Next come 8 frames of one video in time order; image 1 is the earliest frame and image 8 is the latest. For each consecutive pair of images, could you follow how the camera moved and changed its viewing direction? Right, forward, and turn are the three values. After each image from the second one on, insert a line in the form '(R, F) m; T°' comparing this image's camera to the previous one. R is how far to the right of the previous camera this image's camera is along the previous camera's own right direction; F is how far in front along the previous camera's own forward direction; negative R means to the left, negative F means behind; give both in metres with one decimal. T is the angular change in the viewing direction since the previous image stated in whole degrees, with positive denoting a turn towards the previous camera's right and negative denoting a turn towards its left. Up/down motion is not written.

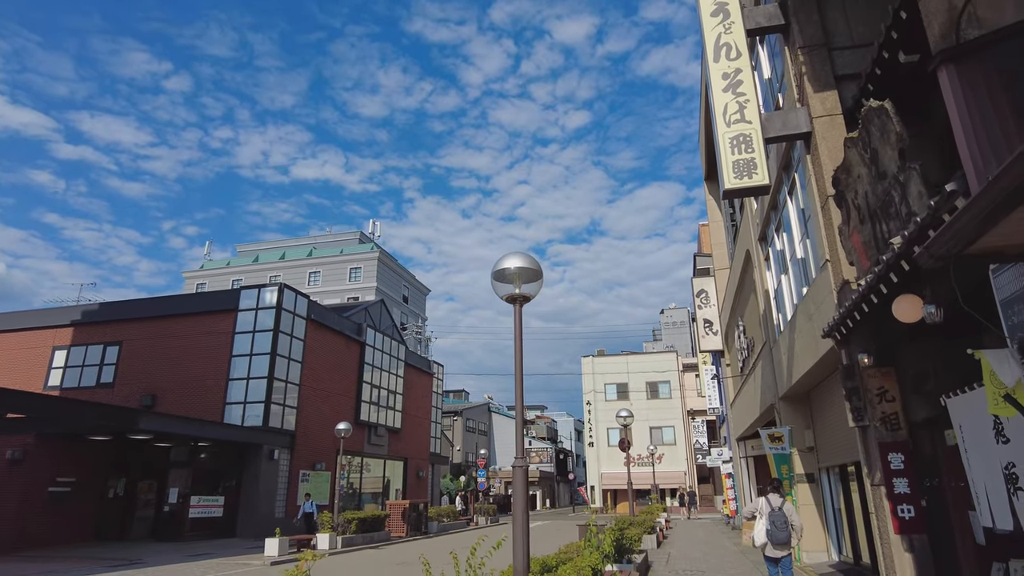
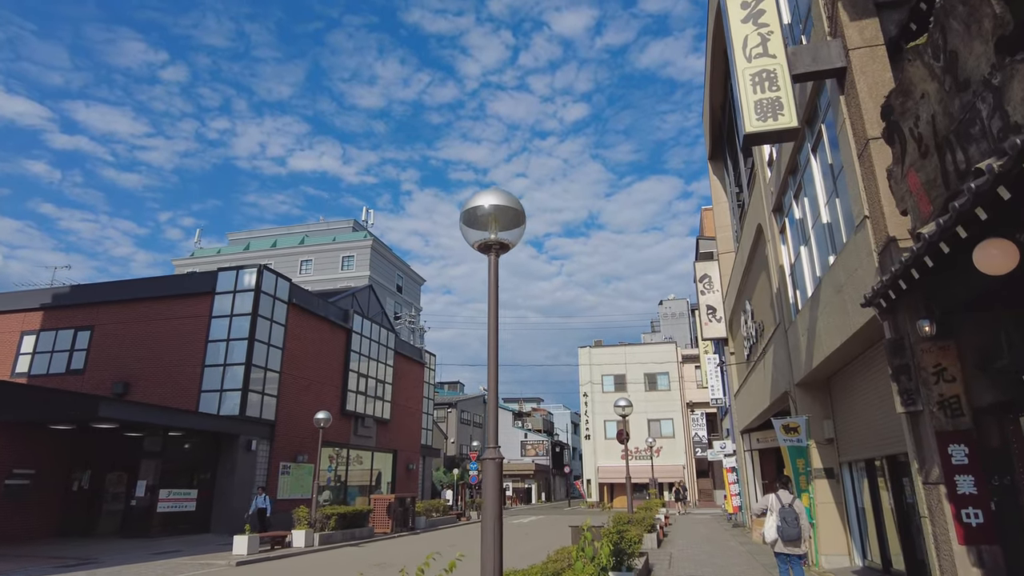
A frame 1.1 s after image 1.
(+0.2, +1.2) m; 0°
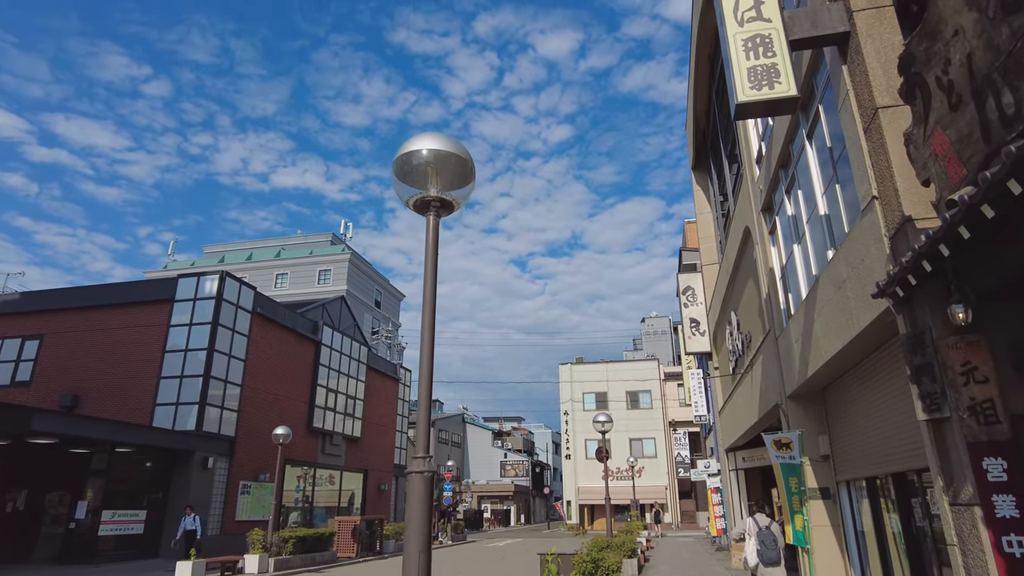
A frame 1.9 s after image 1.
(+0.2, +0.9) m; +2°
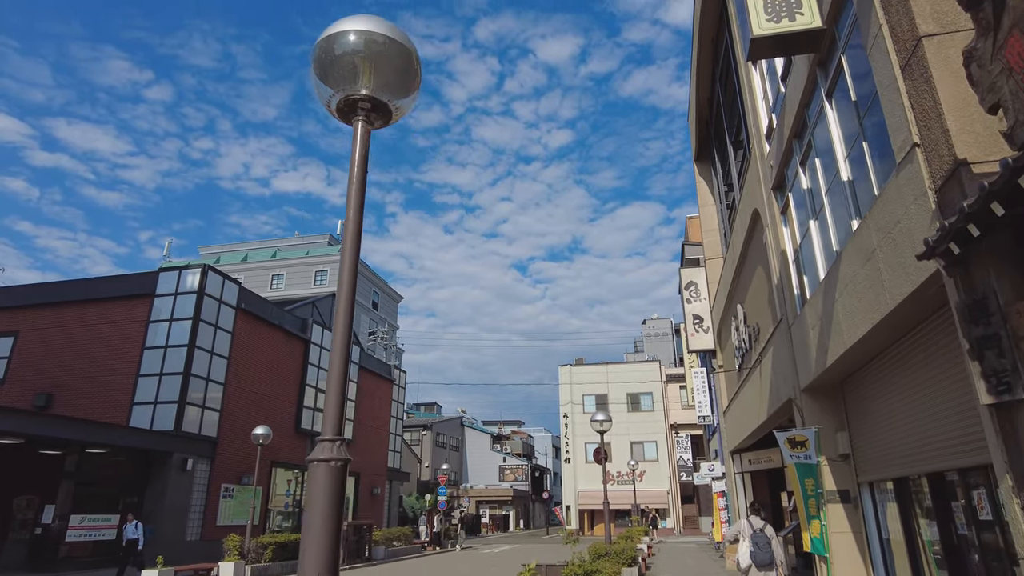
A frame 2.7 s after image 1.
(+0.2, +0.9) m; 0°
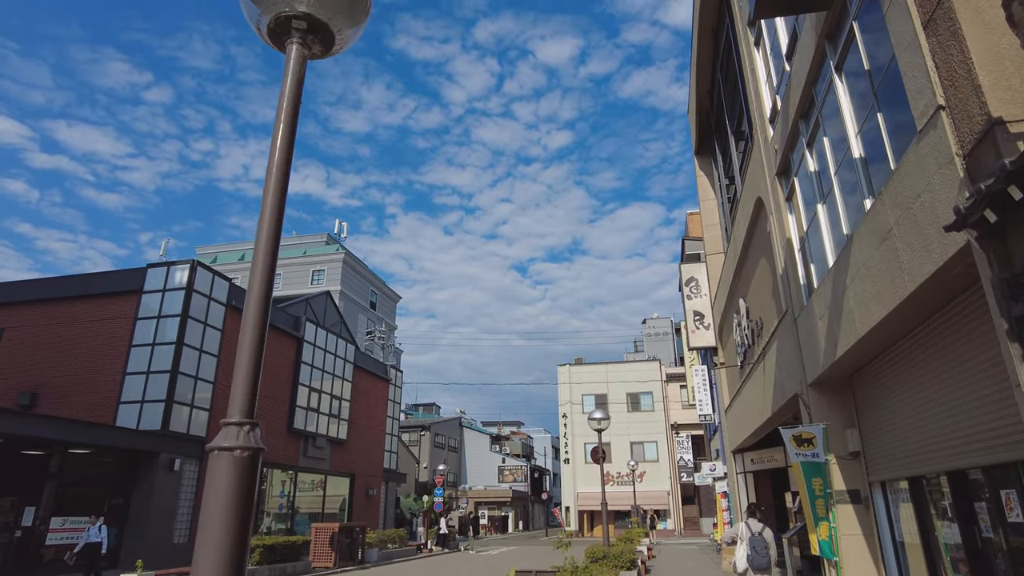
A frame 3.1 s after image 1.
(+0.1, +0.4) m; 0°
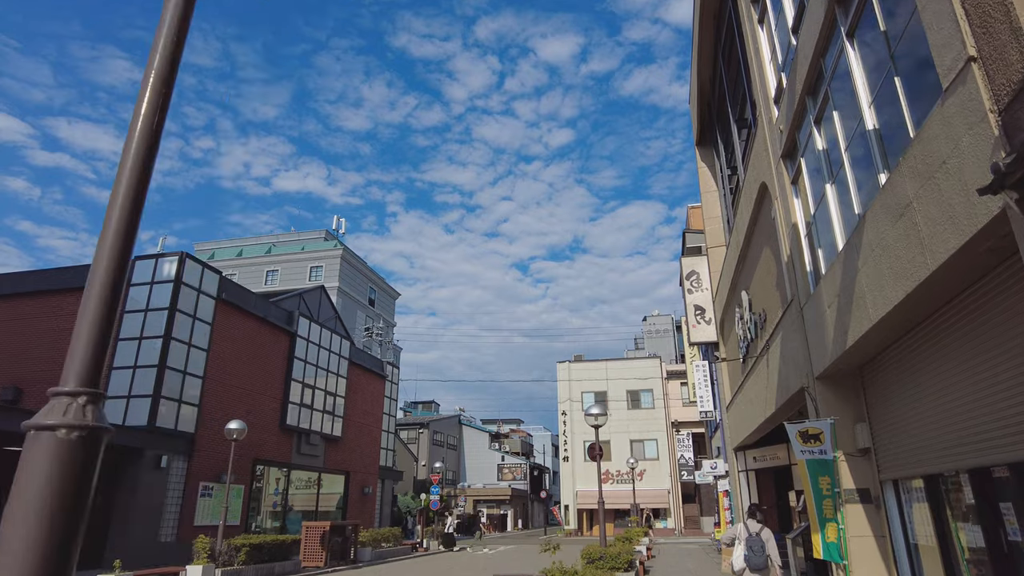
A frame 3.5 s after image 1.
(+0.1, +0.5) m; 0°
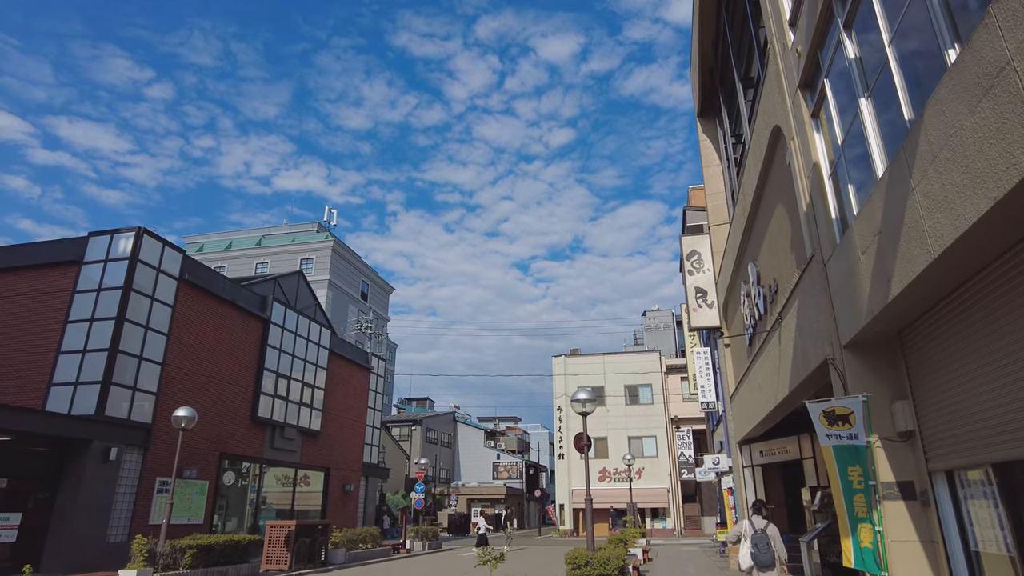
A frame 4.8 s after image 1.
(+0.4, +1.4) m; 0°
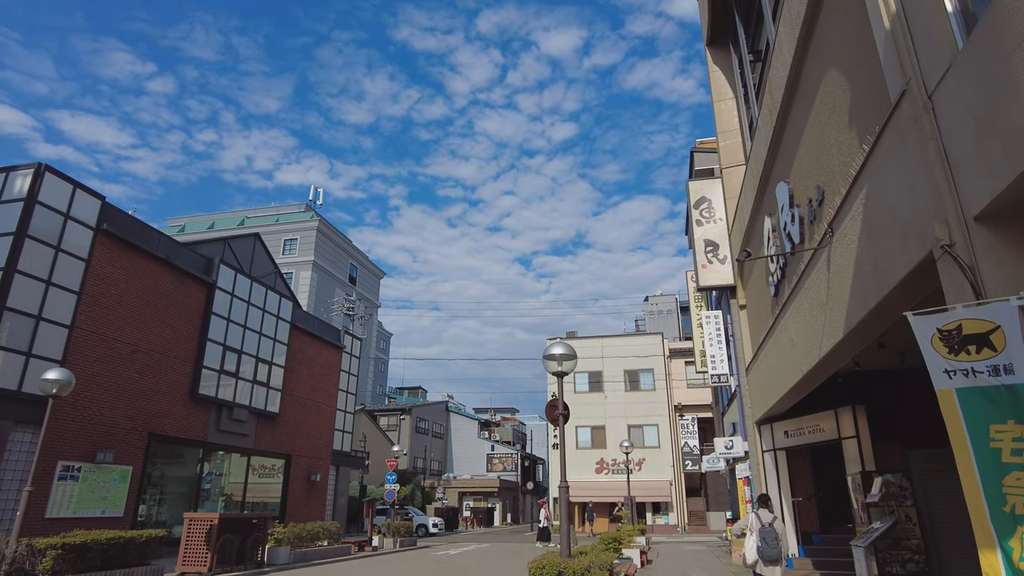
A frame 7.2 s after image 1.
(+0.6, +2.8) m; 0°
